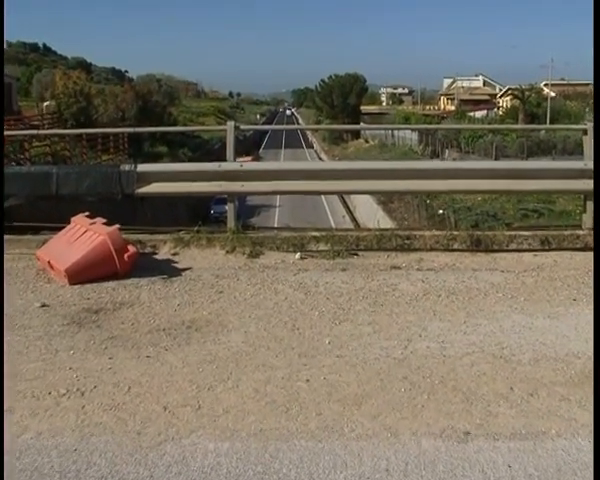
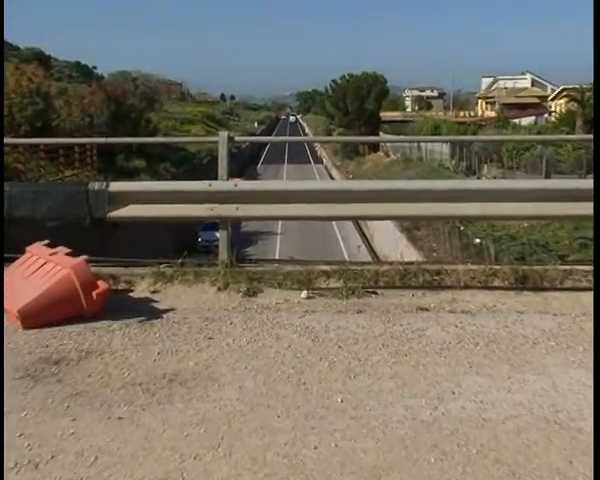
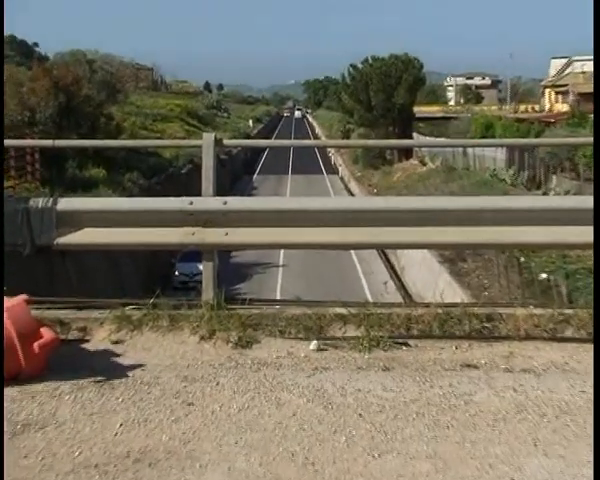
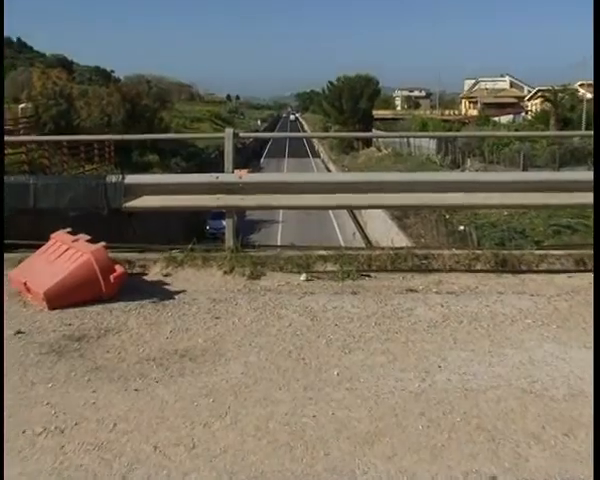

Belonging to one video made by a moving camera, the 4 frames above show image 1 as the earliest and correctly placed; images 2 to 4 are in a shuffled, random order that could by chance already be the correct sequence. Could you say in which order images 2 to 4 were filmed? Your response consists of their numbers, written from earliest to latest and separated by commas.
4, 2, 3
